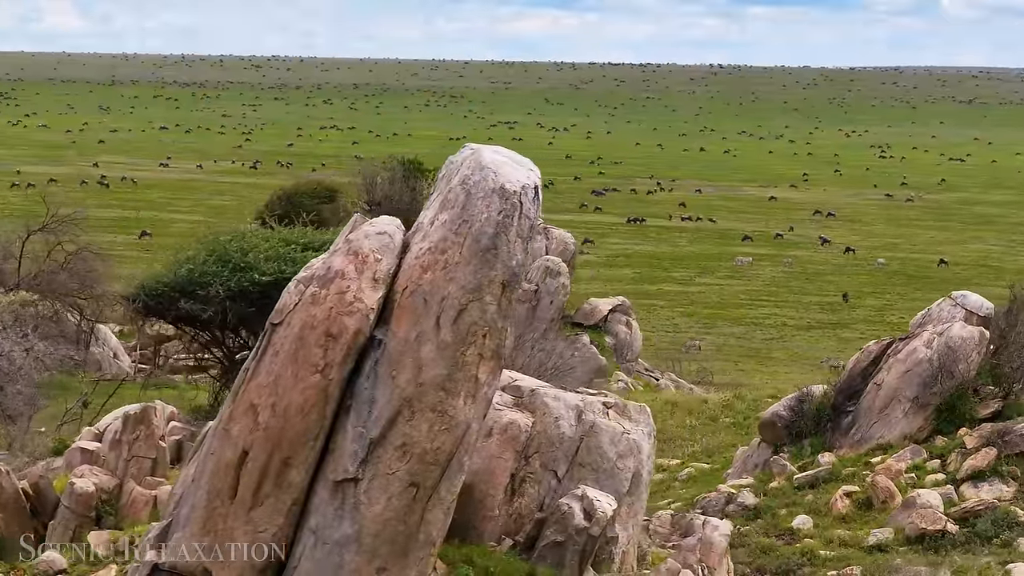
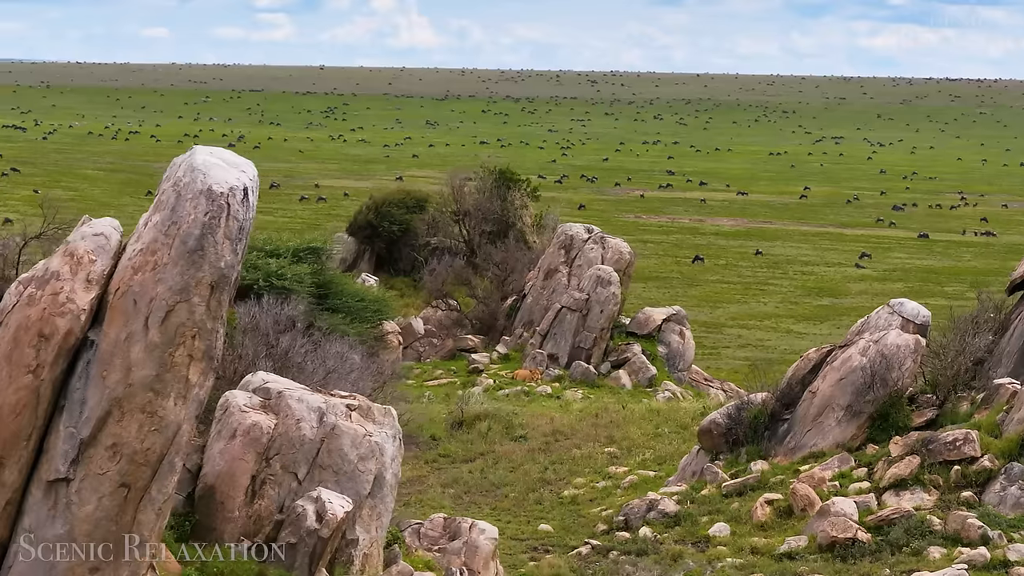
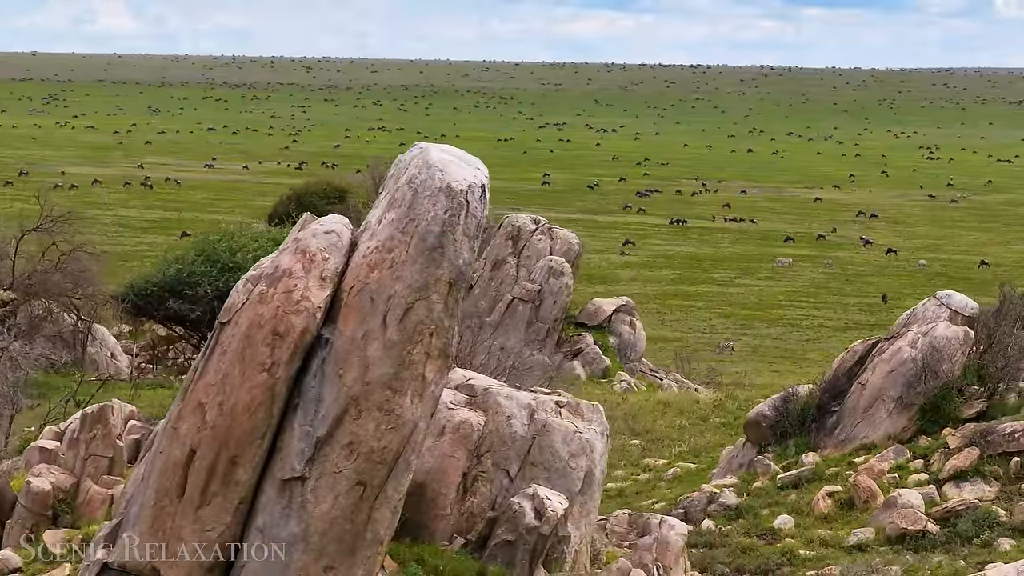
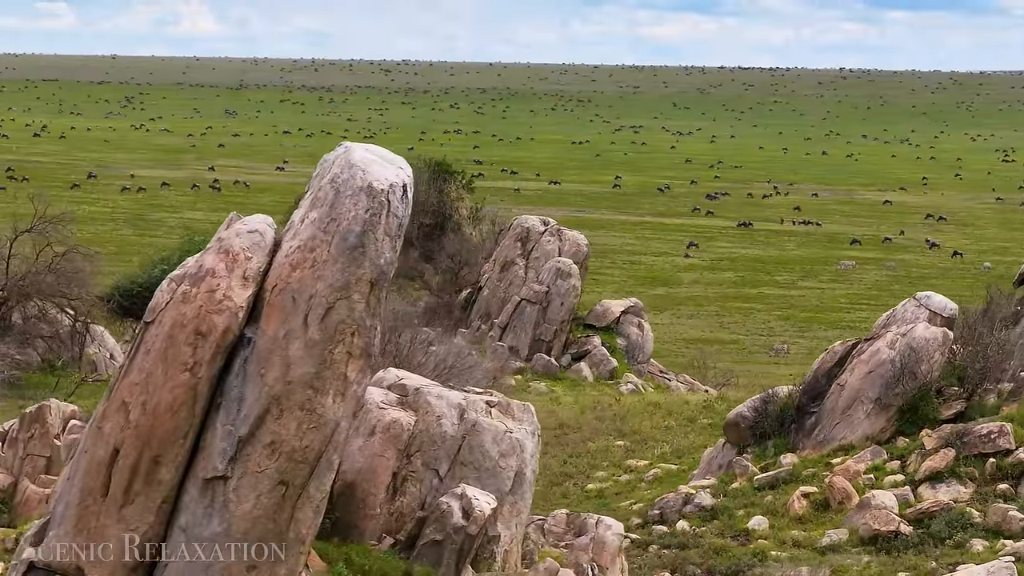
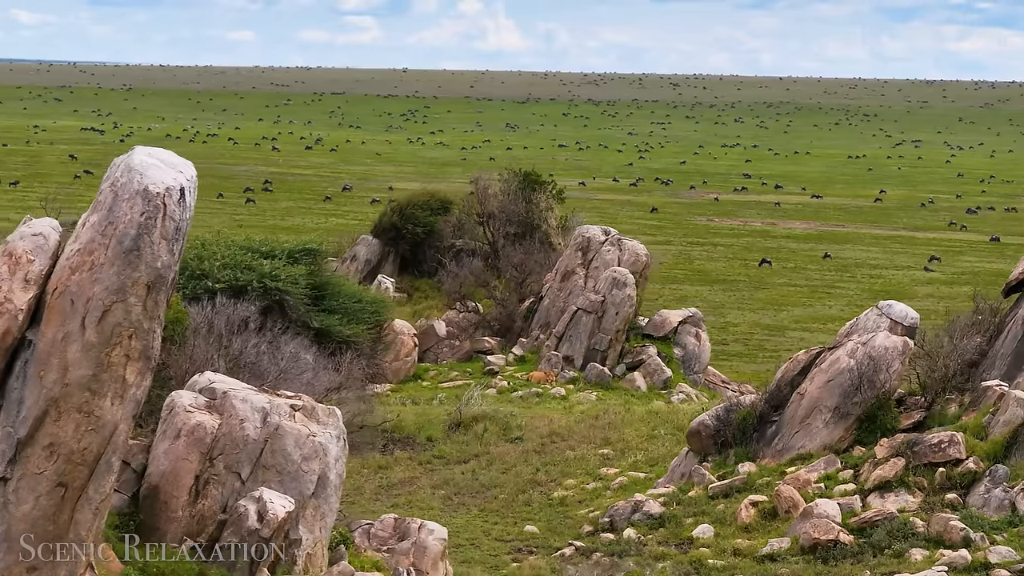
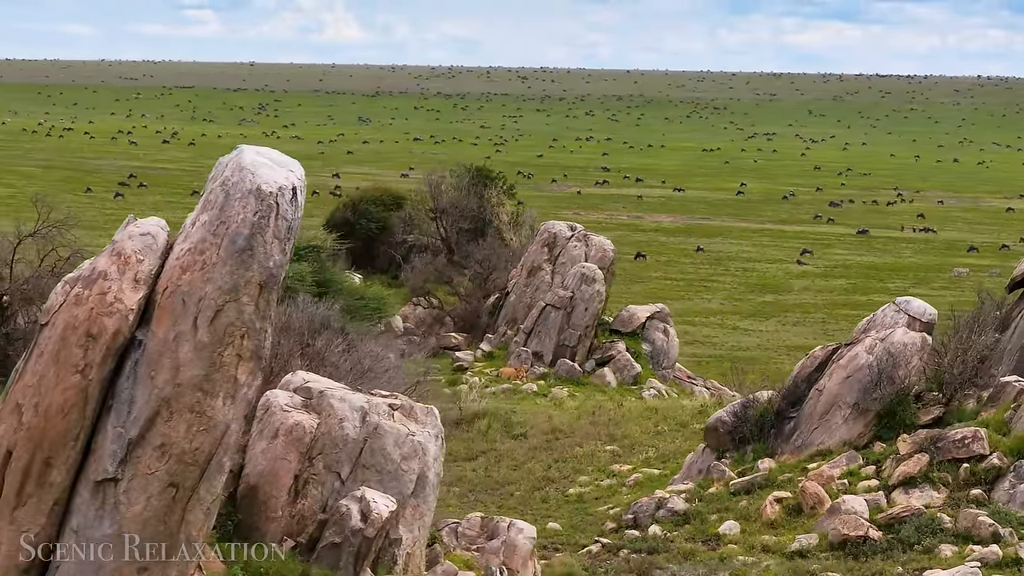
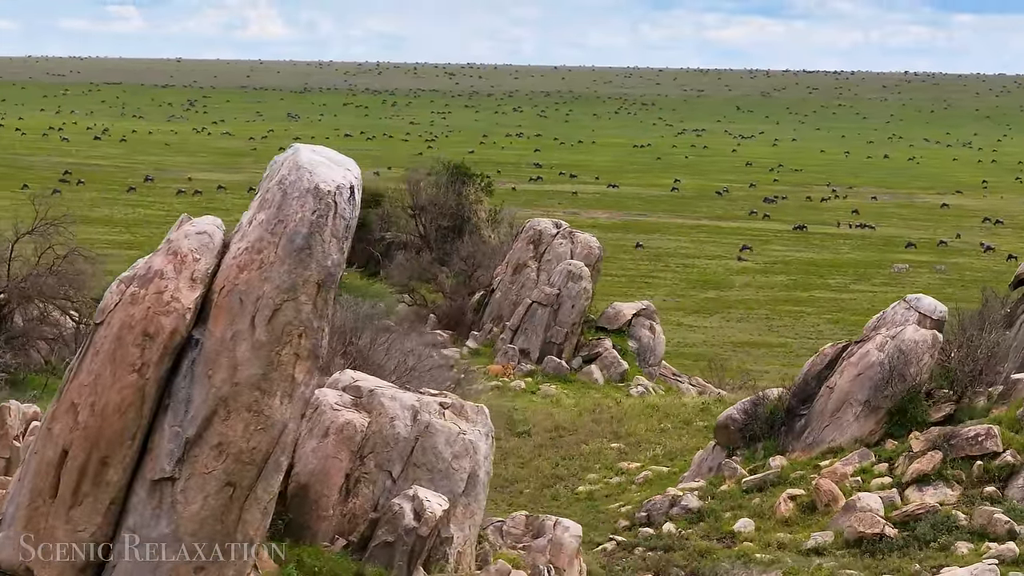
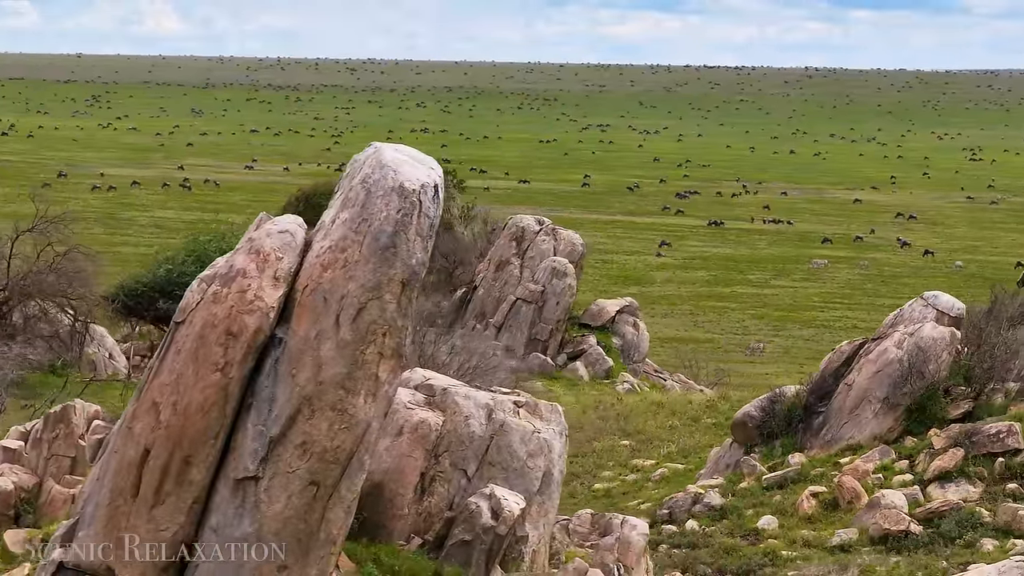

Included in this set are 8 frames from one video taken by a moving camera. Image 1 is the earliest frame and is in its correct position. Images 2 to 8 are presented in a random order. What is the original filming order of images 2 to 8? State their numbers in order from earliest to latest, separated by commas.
3, 8, 4, 7, 6, 2, 5
